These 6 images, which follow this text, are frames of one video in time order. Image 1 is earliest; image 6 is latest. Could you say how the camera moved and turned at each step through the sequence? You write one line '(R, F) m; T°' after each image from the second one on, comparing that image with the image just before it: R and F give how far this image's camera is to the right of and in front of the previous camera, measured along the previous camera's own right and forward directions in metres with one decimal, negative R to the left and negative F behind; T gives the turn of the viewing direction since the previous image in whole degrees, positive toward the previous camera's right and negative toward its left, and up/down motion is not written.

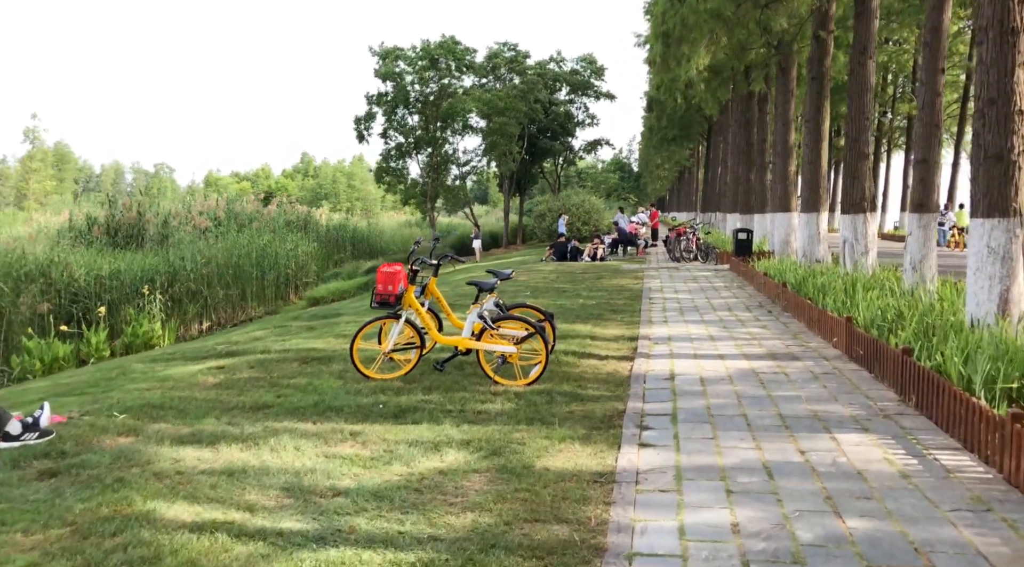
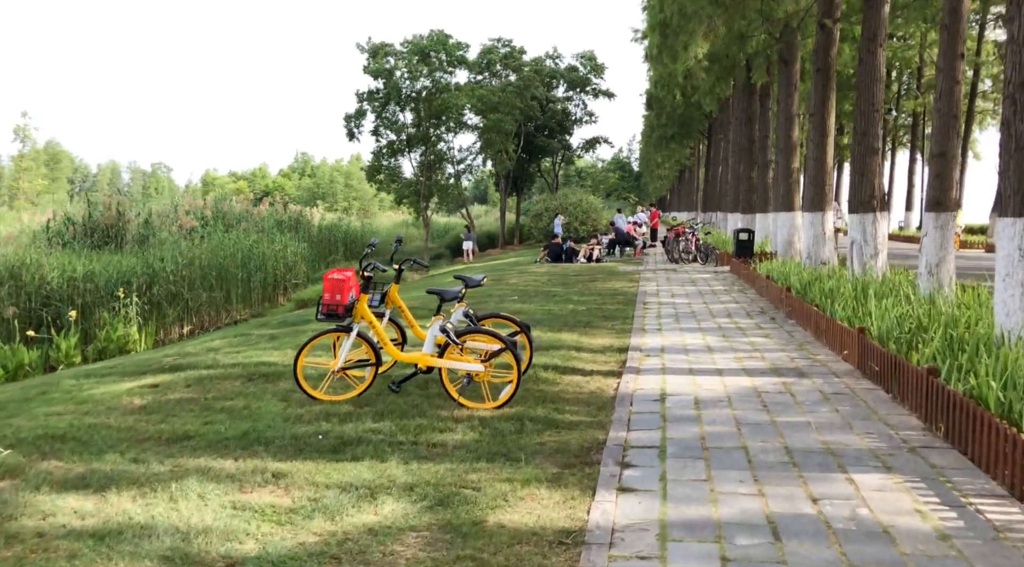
(+0.2, +1.0) m; 0°
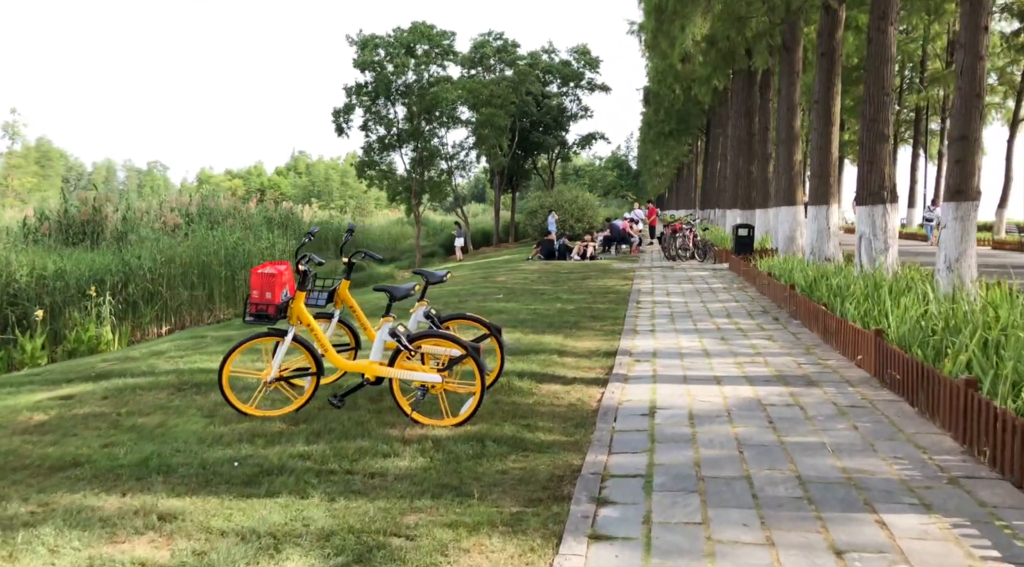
(+0.2, +1.0) m; 0°
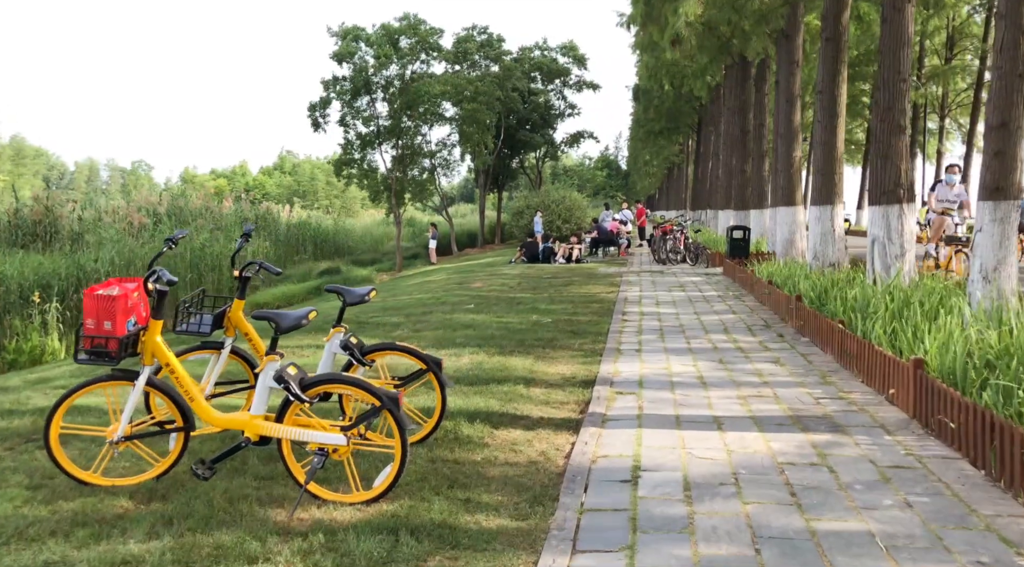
(+0.2, +1.5) m; +1°
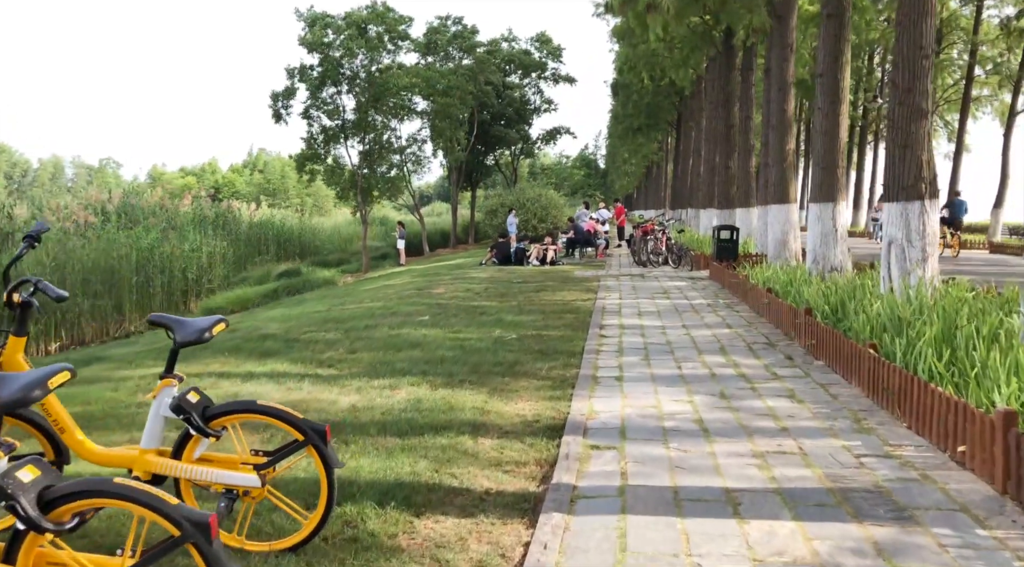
(+0.2, +1.7) m; +1°
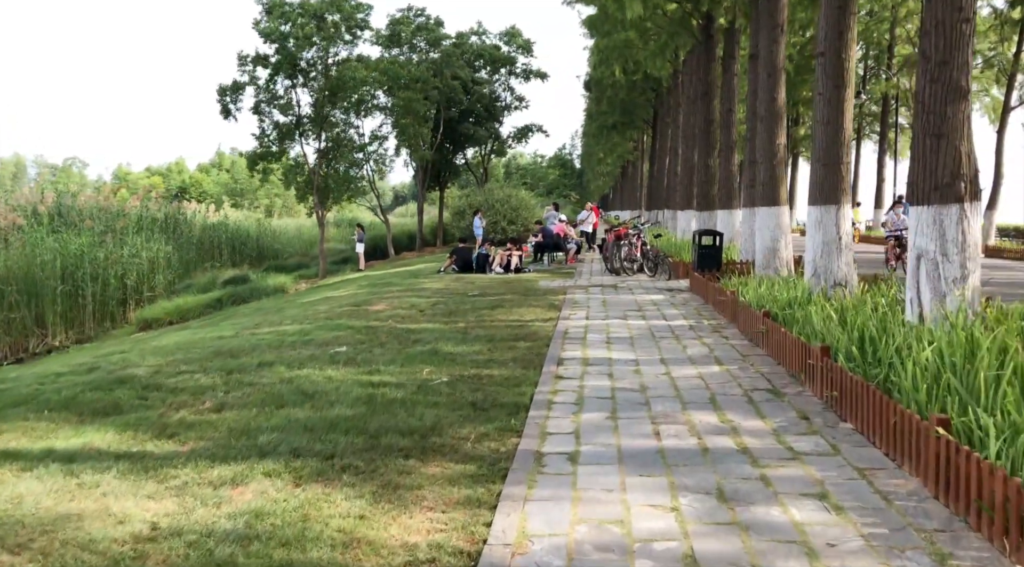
(+0.4, +2.2) m; +1°
